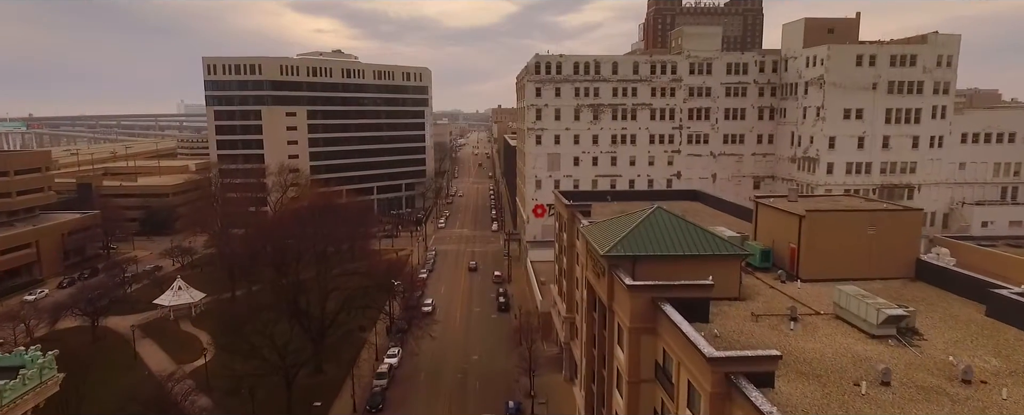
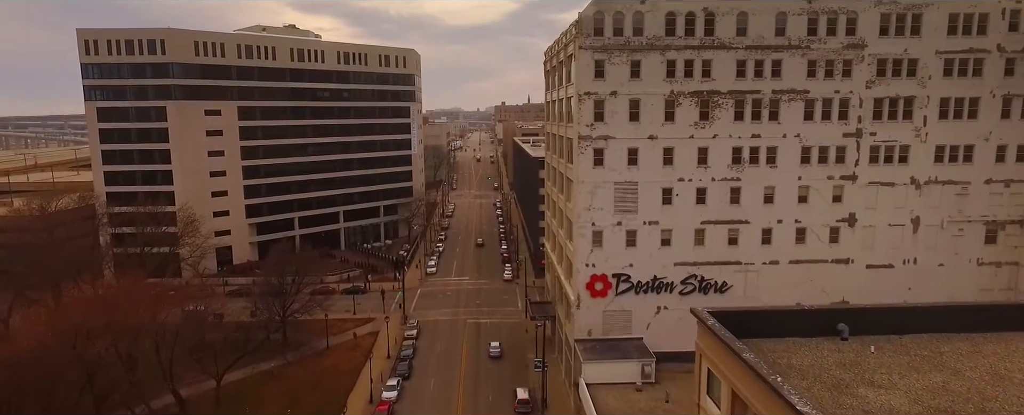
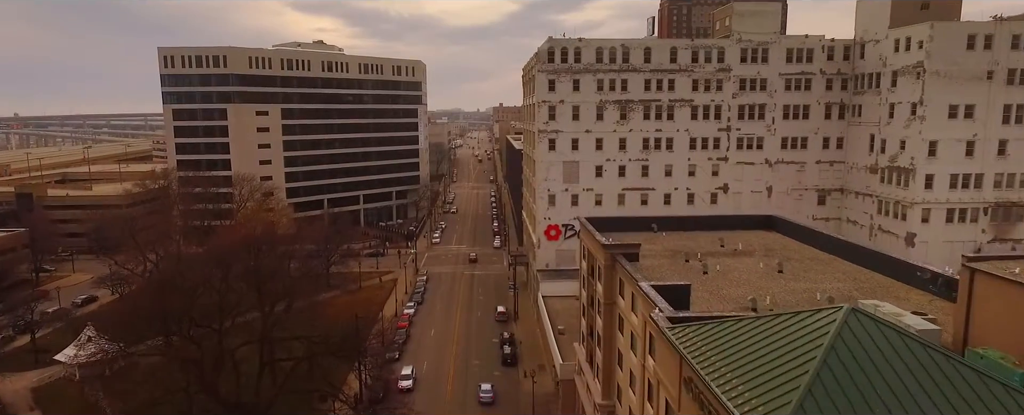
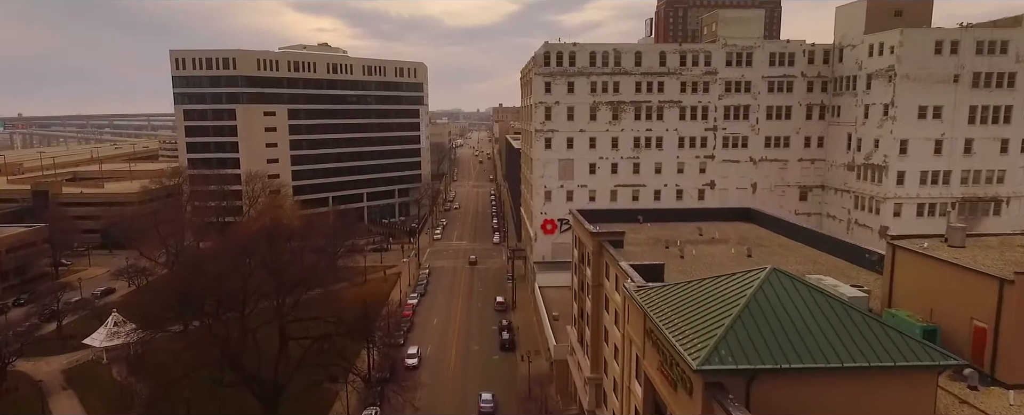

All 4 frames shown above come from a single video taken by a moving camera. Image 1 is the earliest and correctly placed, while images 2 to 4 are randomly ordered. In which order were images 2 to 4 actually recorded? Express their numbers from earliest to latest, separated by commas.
4, 3, 2
